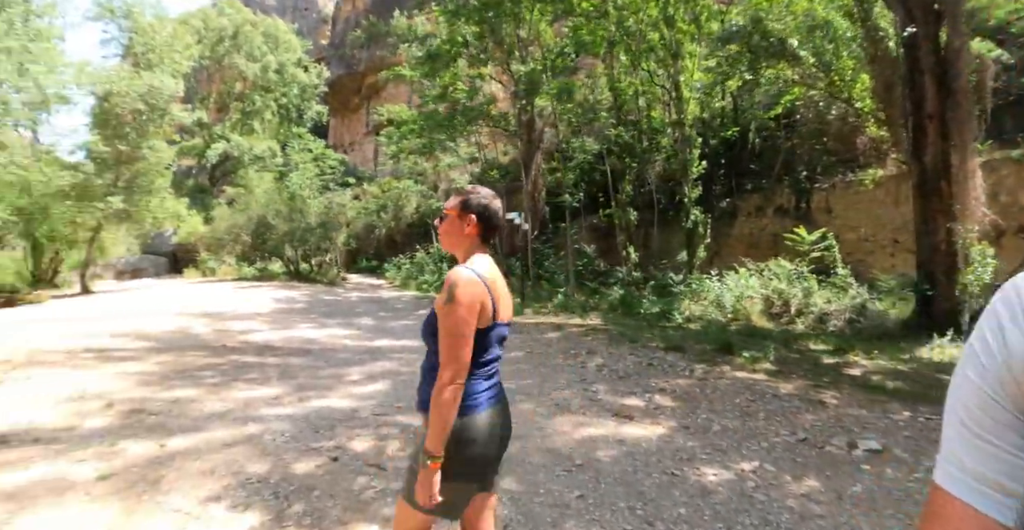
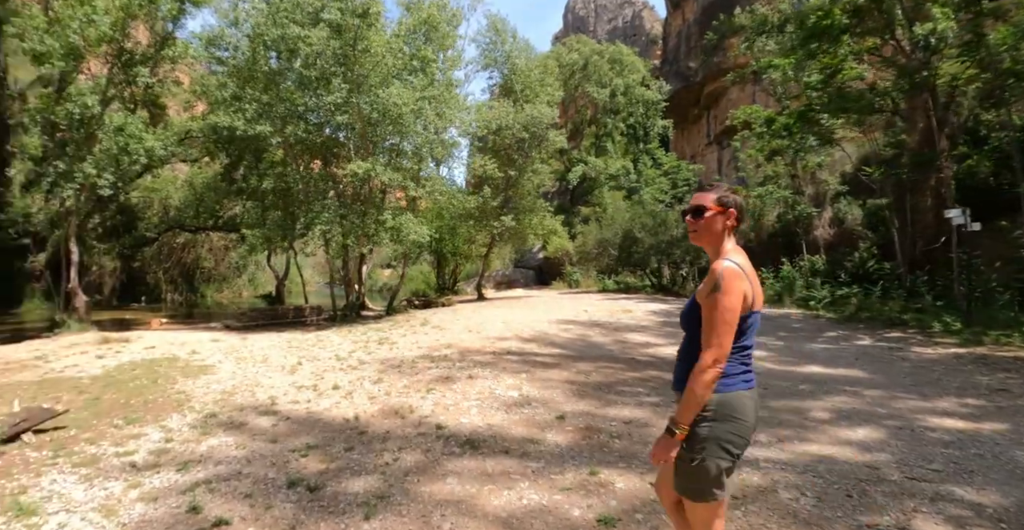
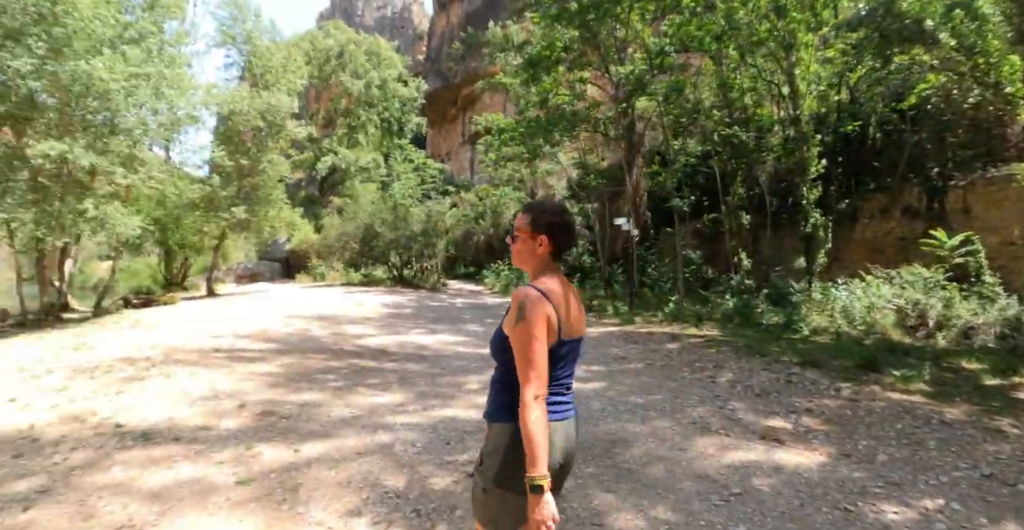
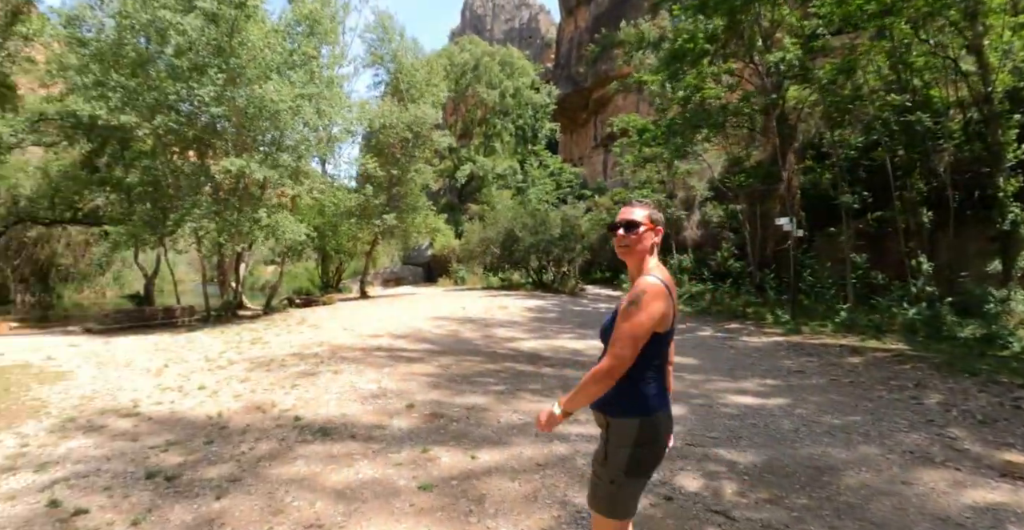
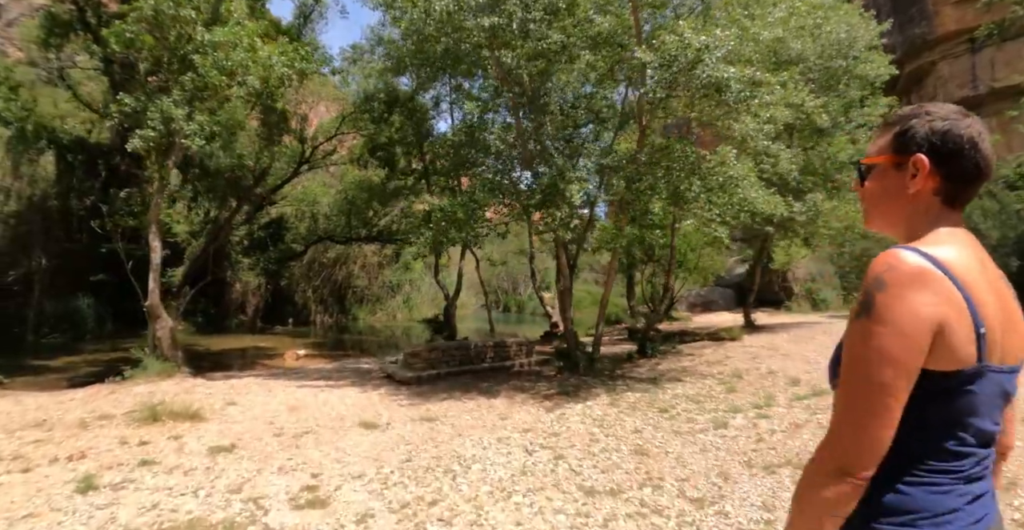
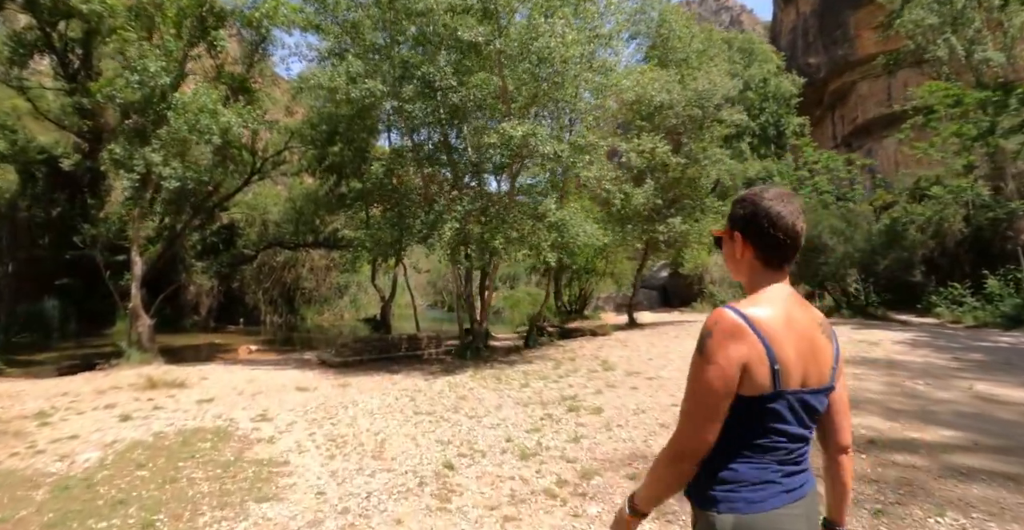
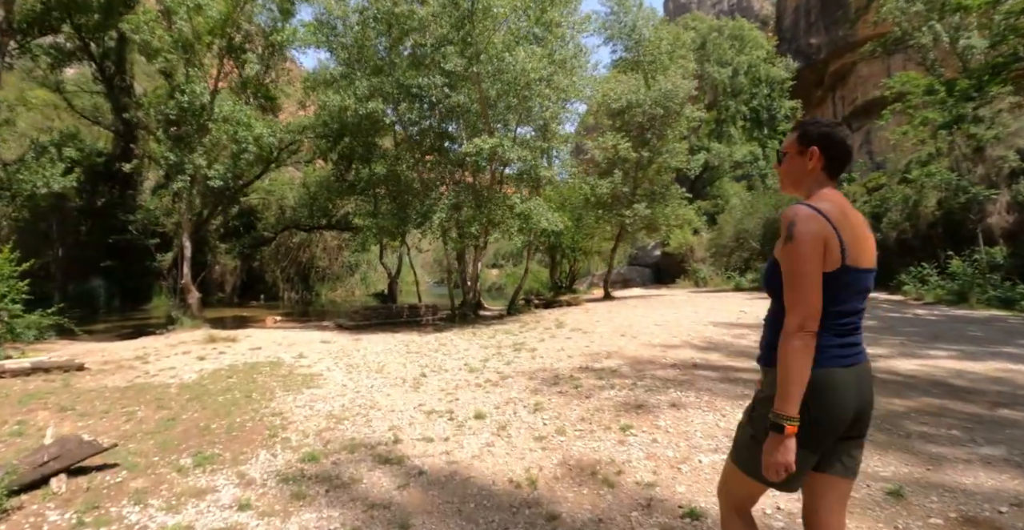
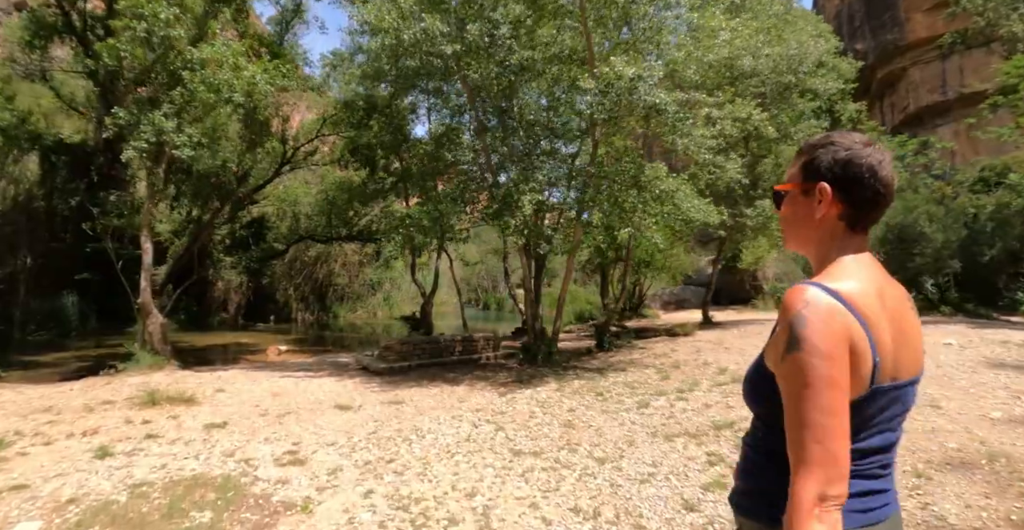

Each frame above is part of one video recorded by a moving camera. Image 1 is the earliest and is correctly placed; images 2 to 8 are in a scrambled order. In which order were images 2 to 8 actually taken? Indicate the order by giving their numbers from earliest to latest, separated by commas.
3, 4, 2, 7, 6, 8, 5
